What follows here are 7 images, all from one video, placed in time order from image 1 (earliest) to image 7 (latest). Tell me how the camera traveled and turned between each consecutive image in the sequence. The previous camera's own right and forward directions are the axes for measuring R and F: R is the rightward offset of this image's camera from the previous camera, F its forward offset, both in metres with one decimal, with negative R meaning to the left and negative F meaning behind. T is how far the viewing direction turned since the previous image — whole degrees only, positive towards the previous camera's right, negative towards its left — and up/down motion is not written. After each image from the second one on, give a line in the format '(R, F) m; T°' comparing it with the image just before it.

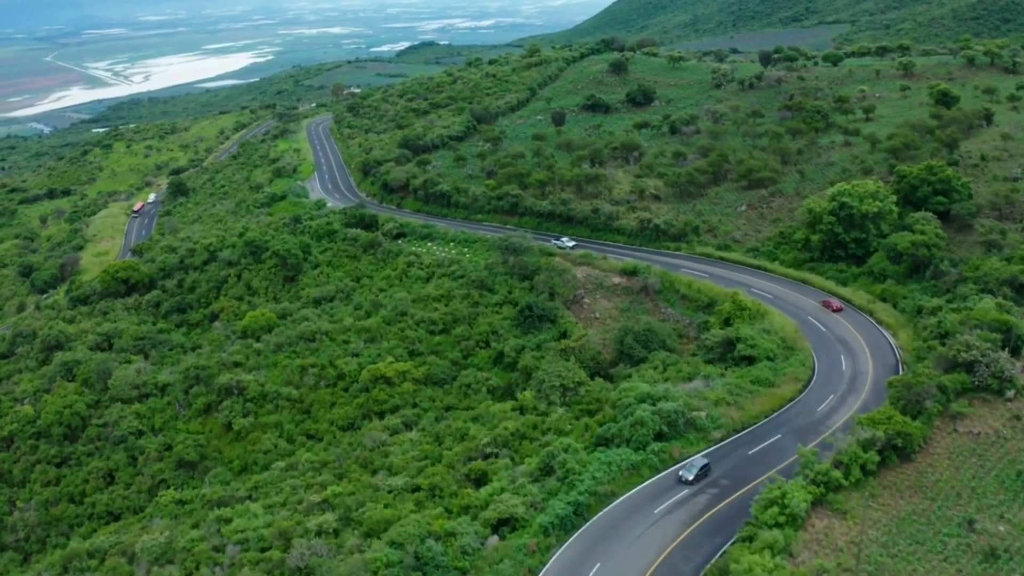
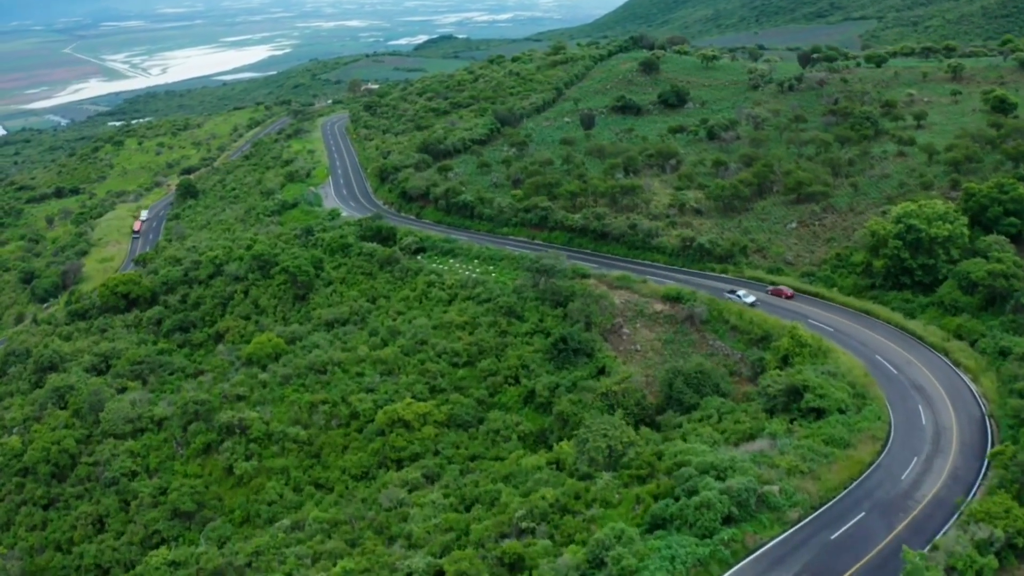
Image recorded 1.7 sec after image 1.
(-0.9, +4.2) m; -1°
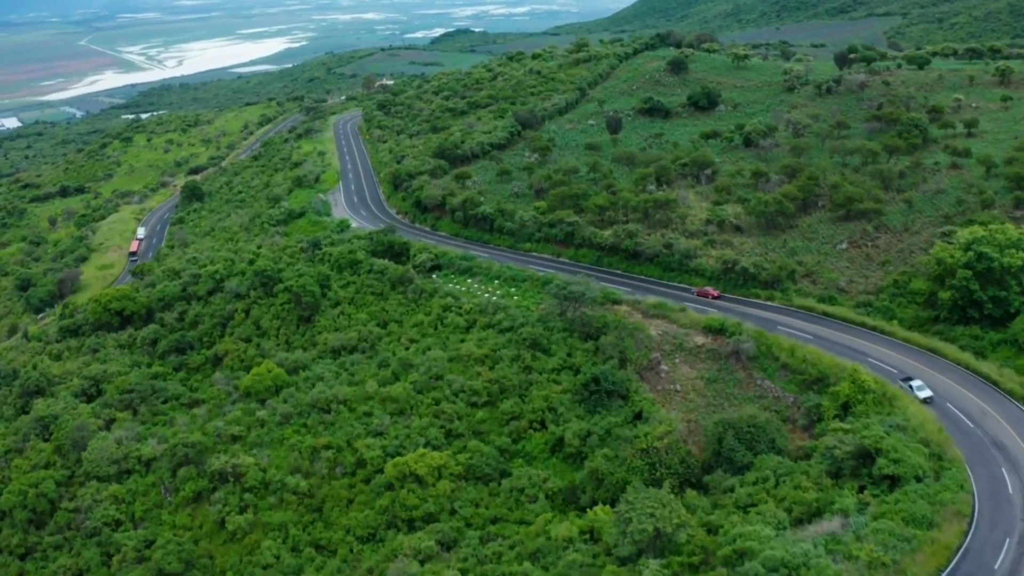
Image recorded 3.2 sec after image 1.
(-0.6, +4.0) m; -1°
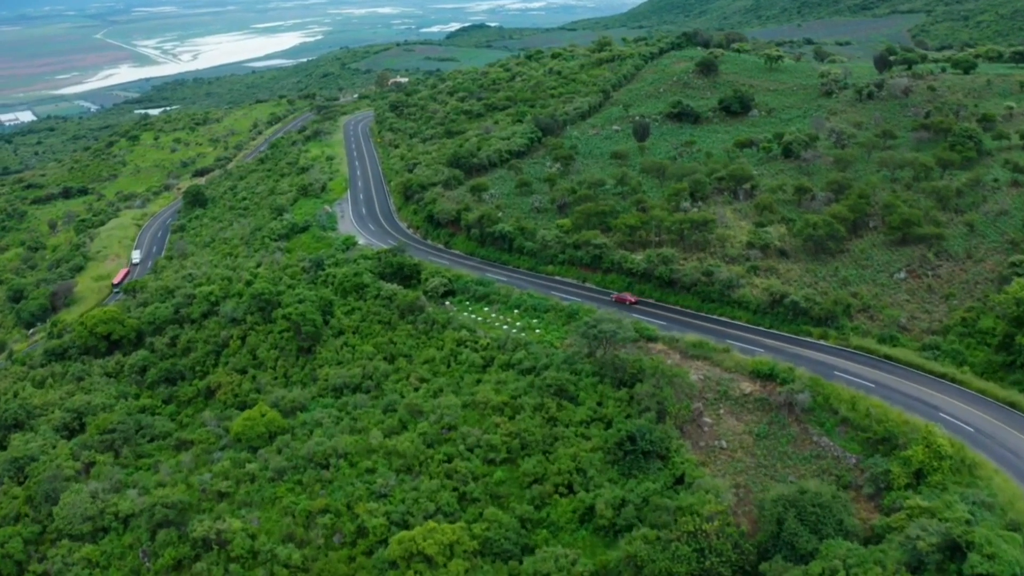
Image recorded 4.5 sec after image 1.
(-0.5, +4.2) m; -1°
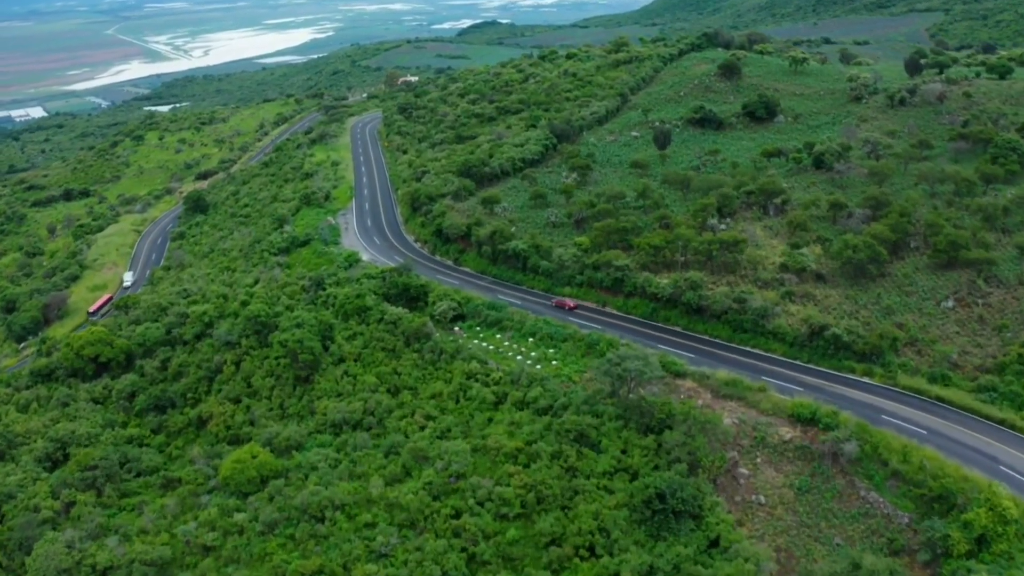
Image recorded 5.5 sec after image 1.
(-0.3, +3.0) m; -1°
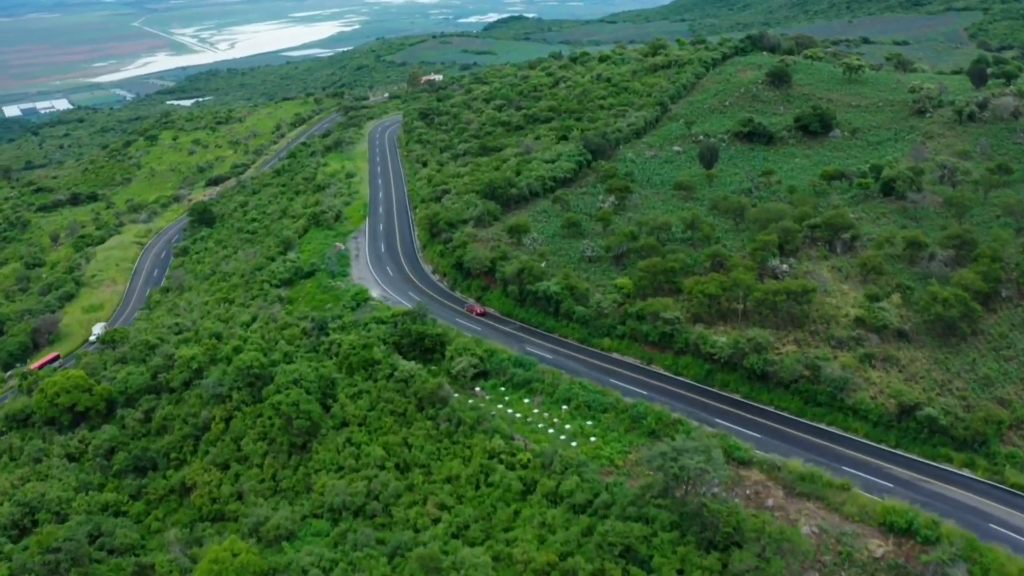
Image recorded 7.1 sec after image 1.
(-0.5, +5.3) m; -2°
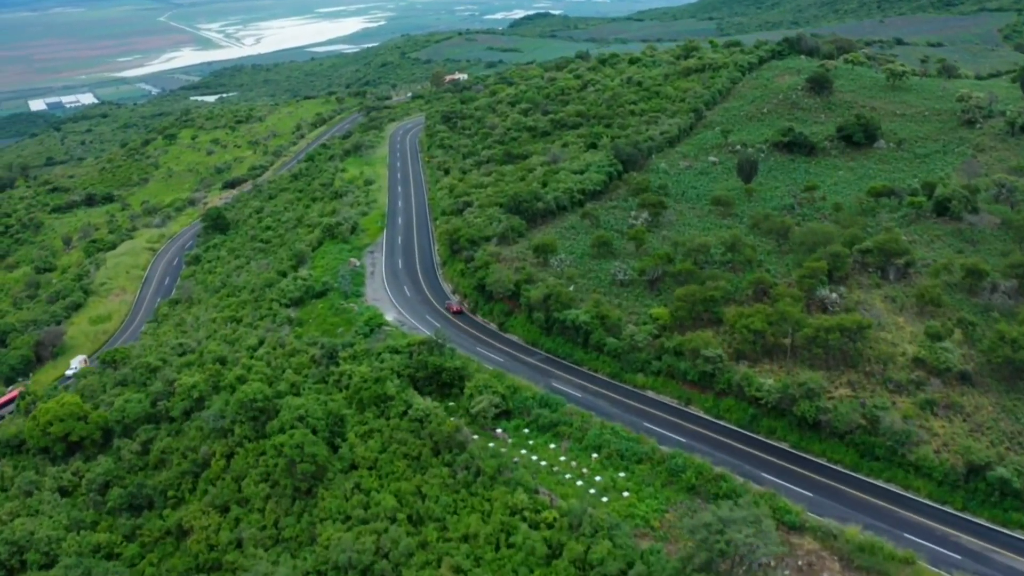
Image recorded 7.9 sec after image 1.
(-0.3, +2.9) m; -2°
